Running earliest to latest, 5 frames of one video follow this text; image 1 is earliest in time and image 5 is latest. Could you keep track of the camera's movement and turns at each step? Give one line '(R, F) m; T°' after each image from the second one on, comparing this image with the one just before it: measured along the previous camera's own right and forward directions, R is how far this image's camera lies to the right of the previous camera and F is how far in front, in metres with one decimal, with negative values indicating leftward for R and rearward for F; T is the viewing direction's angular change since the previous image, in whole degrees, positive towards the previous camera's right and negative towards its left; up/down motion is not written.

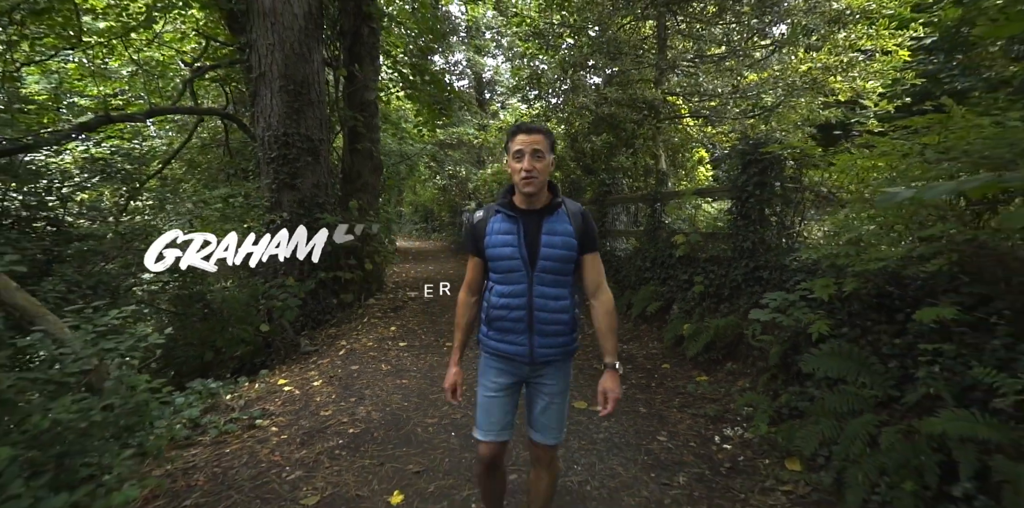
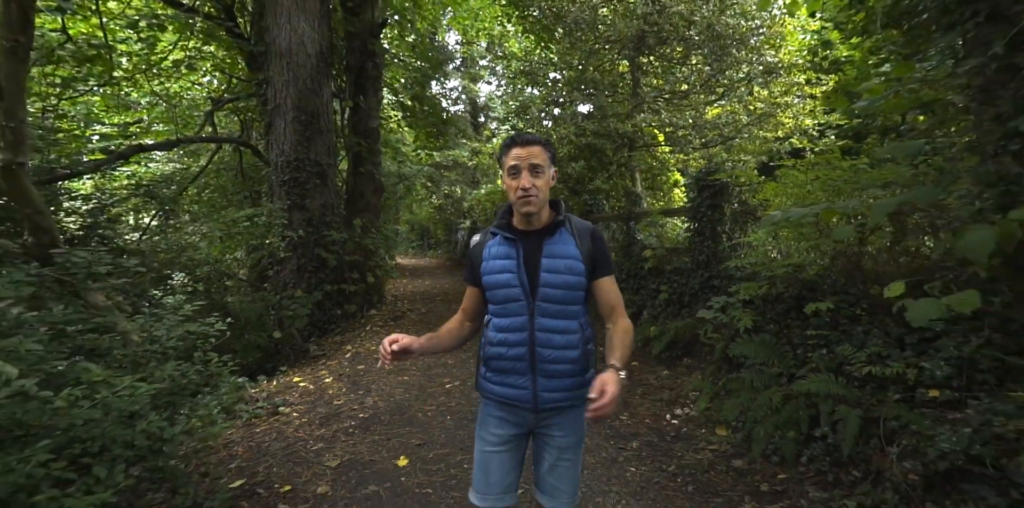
(+0.1, -0.9) m; +1°
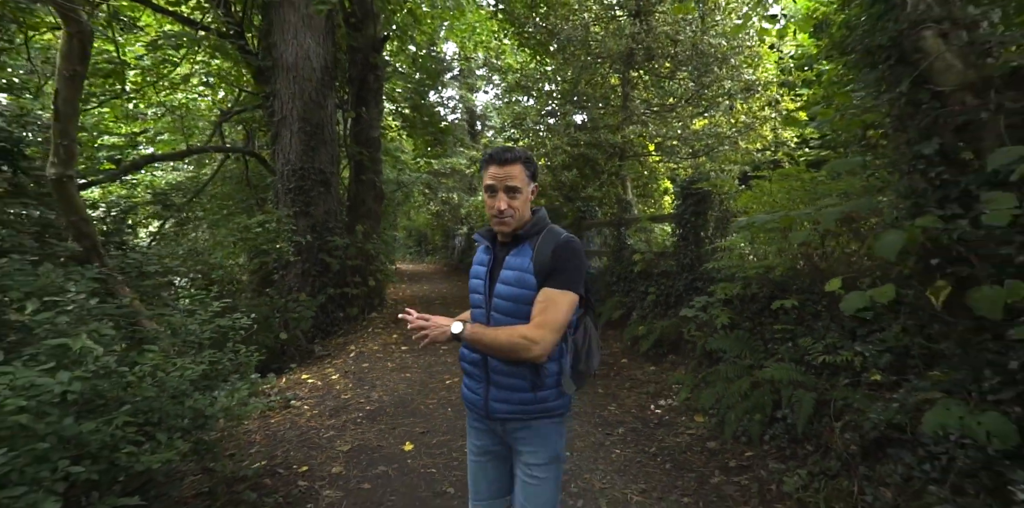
(0.0, -0.4) m; 0°
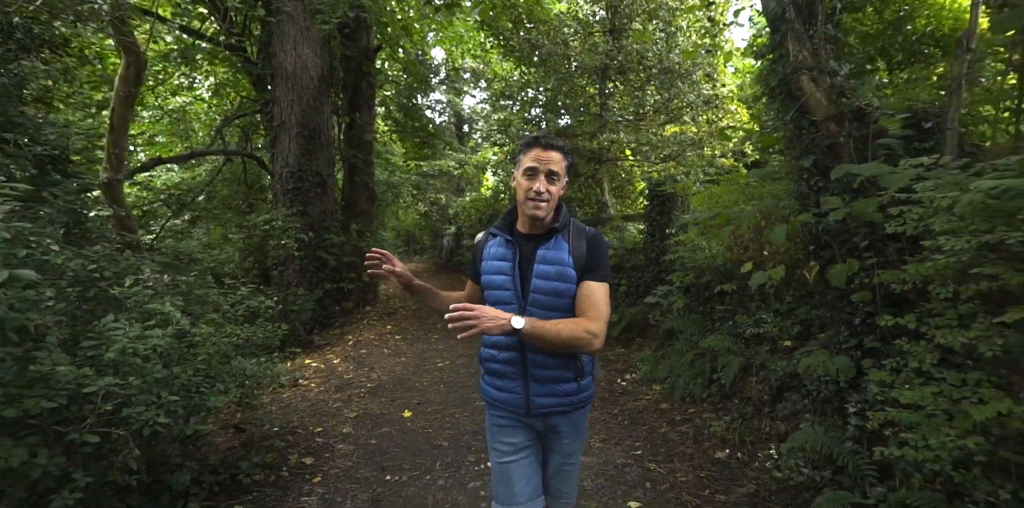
(0.0, -0.8) m; +1°
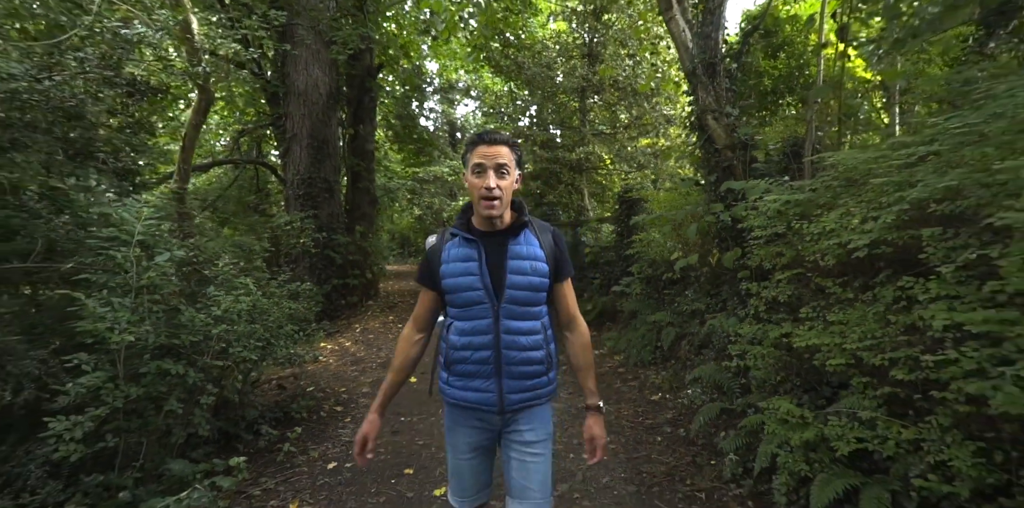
(+0.1, -1.2) m; +1°
